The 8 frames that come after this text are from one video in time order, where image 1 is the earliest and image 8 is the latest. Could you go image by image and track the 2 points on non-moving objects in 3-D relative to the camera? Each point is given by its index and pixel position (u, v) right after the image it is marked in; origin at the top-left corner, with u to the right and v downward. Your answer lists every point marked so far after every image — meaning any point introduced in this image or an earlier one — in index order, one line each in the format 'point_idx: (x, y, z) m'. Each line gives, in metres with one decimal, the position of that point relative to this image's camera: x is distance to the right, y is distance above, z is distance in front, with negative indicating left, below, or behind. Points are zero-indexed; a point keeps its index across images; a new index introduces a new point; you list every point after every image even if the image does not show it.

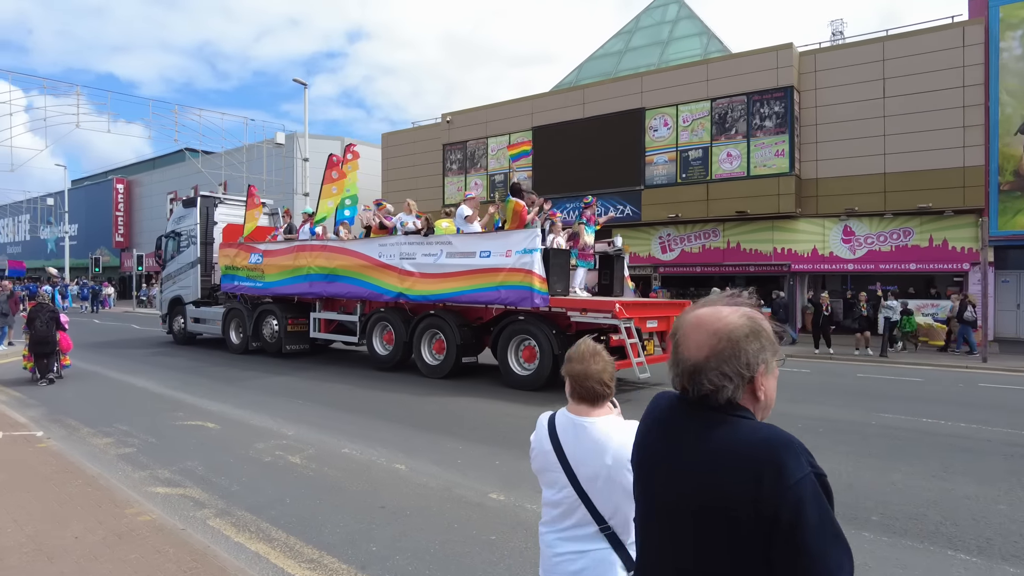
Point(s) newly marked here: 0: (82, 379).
0: (-6.4, -1.3, +9.7) m
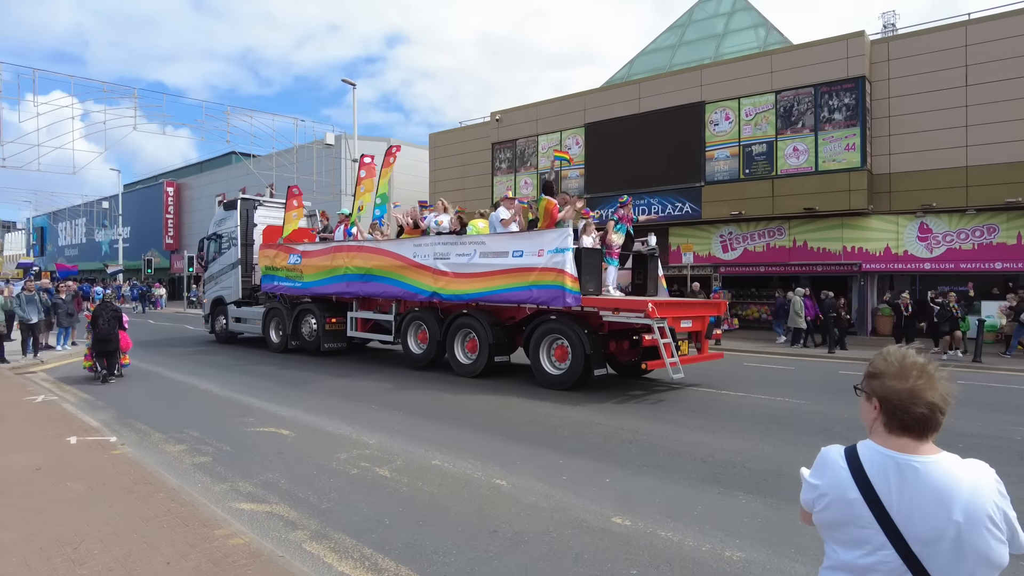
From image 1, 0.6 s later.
0: (-5.4, -1.3, +9.5) m
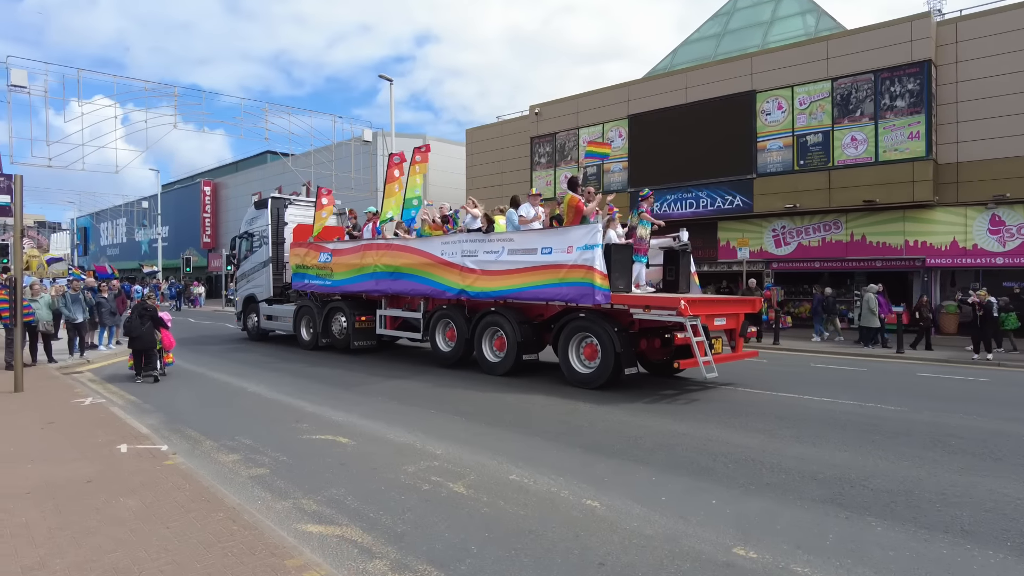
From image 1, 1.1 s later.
0: (-4.6, -1.3, +9.3) m
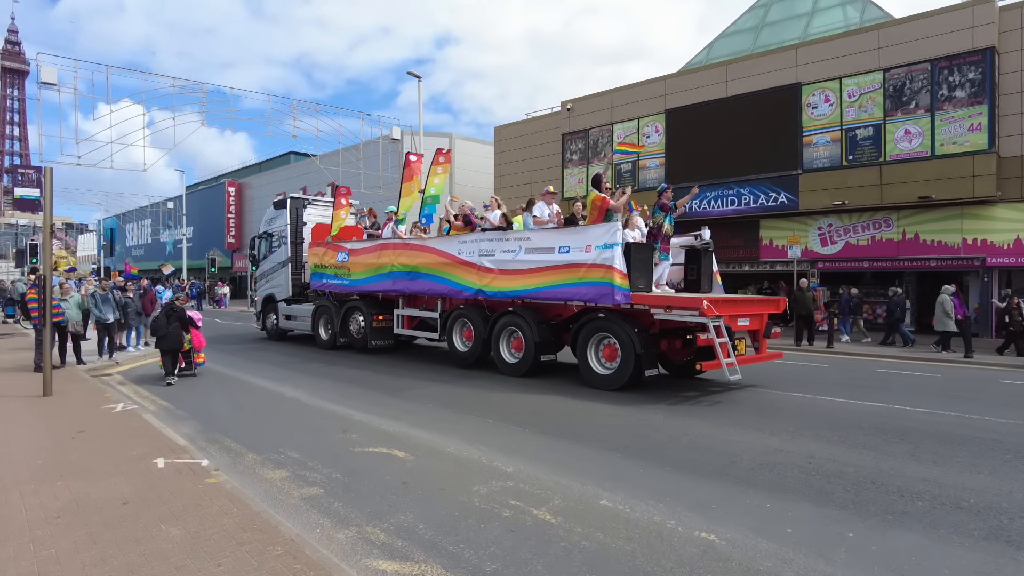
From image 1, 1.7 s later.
0: (-3.9, -1.3, +8.9) m
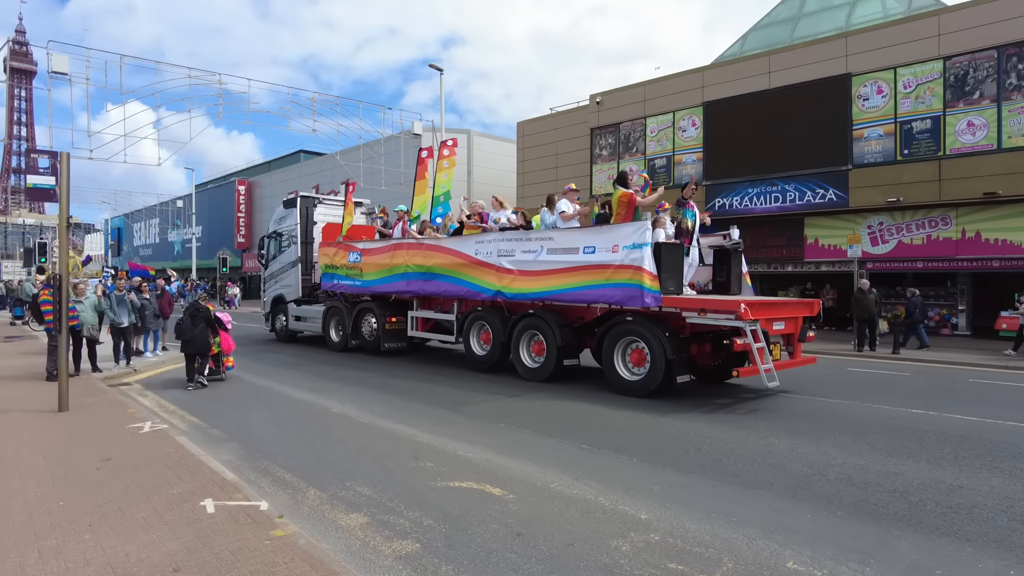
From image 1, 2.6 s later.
0: (-3.2, -1.3, +8.1) m
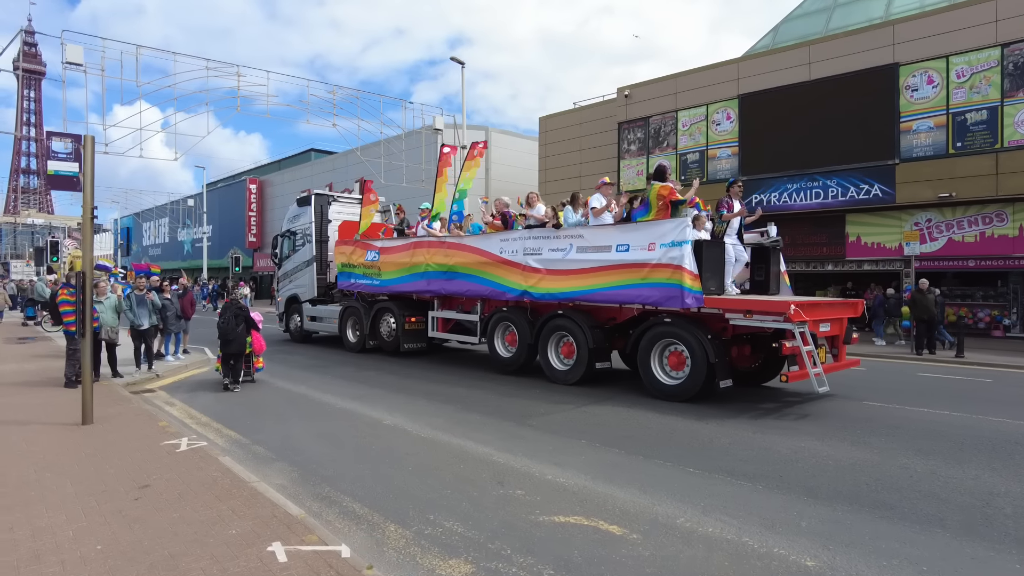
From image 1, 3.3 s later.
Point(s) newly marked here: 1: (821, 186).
0: (-2.6, -1.3, +7.4) m
1: (+7.4, +2.4, +15.9) m
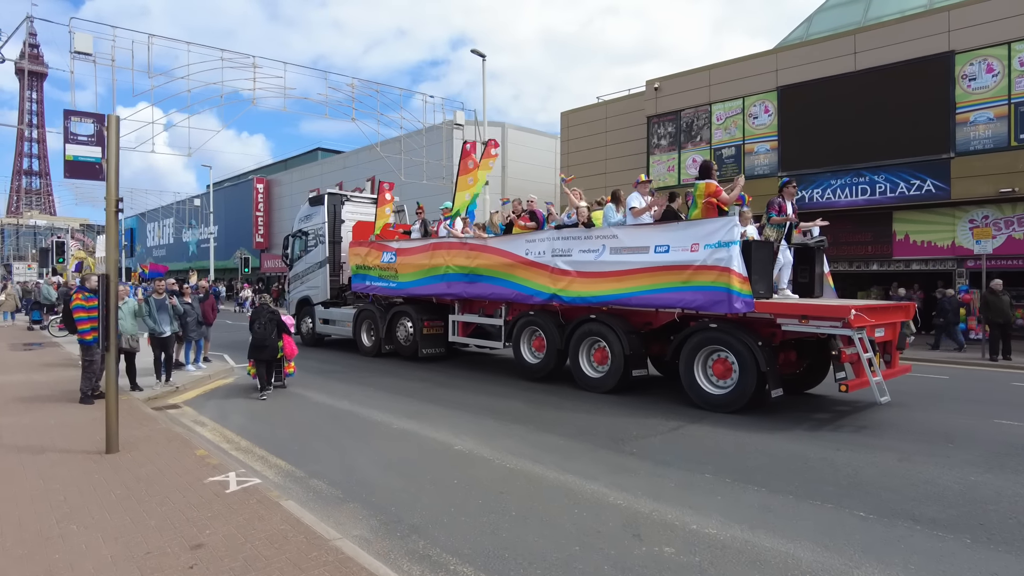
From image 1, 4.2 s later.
0: (-1.9, -1.3, +6.6) m
1: (+8.1, +2.4, +15.1) m
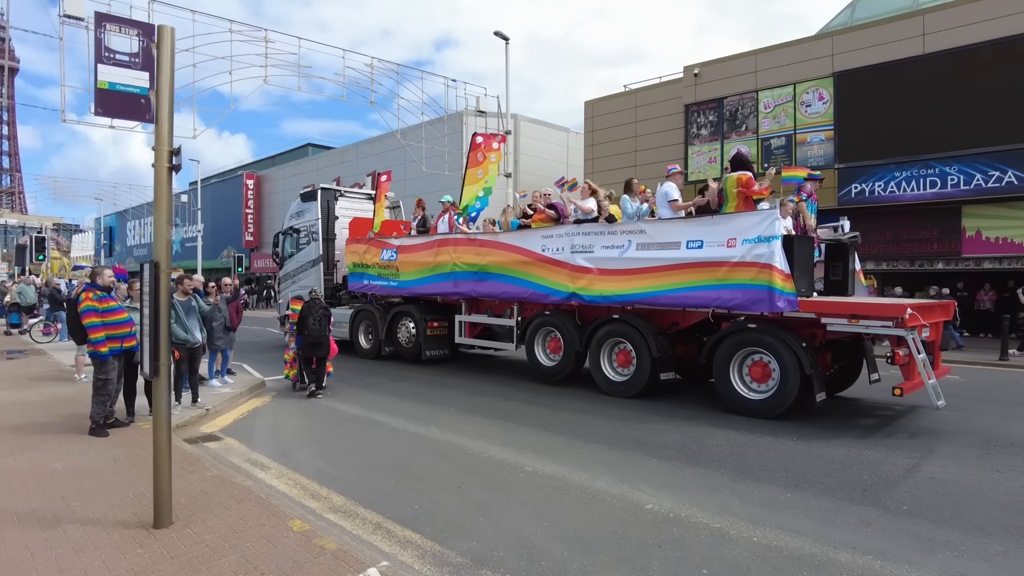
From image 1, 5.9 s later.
0: (-0.8, -1.3, +5.2) m
1: (+9.0, +2.4, +13.9) m
